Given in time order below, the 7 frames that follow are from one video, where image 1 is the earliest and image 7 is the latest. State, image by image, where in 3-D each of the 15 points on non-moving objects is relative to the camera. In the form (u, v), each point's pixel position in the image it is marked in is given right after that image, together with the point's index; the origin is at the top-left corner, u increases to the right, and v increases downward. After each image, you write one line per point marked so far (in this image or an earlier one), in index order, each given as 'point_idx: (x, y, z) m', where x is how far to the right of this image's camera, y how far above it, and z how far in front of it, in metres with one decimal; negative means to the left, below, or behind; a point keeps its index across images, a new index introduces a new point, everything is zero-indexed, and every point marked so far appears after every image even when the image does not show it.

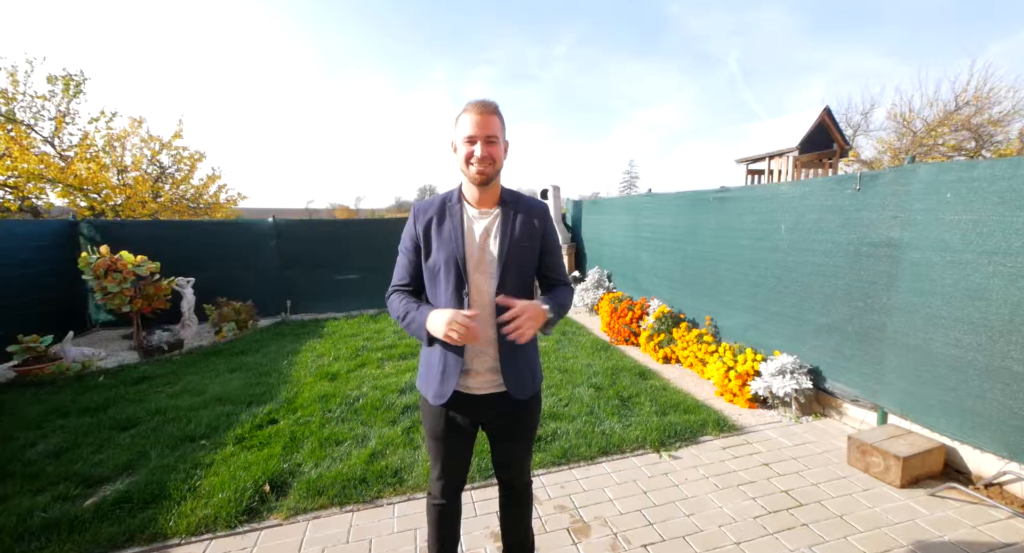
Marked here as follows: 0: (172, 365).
0: (-3.9, -1.0, +5.0) m
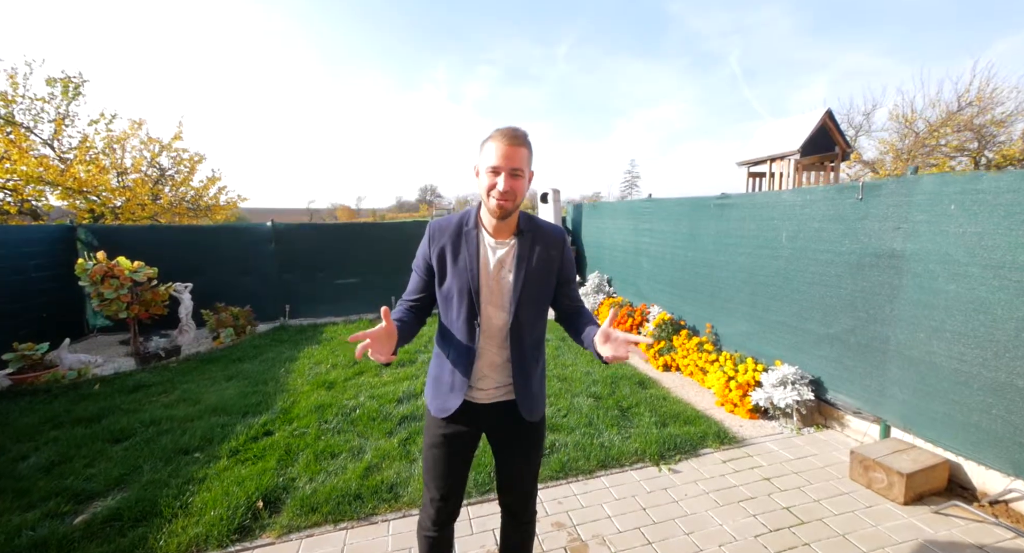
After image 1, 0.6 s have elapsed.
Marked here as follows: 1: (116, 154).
0: (-3.9, -1.1, +4.9) m
1: (-11.4, +3.5, +12.5) m
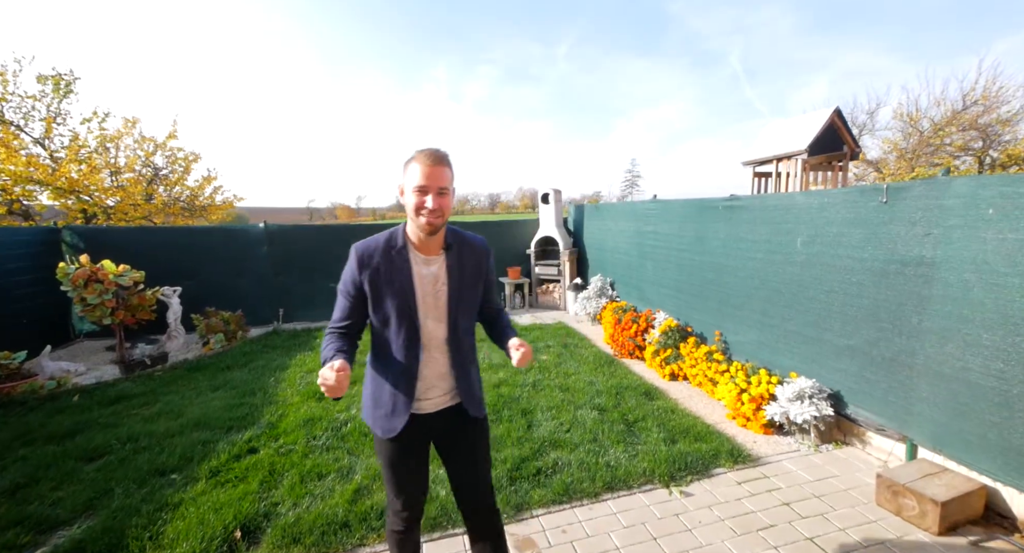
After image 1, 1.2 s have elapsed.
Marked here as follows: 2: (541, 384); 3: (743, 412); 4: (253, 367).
0: (-3.9, -1.1, +4.7) m
1: (-11.4, +3.5, +12.3) m
2: (+0.3, -1.1, +4.3) m
3: (+1.7, -1.0, +3.2) m
4: (-3.0, -1.0, +5.0) m
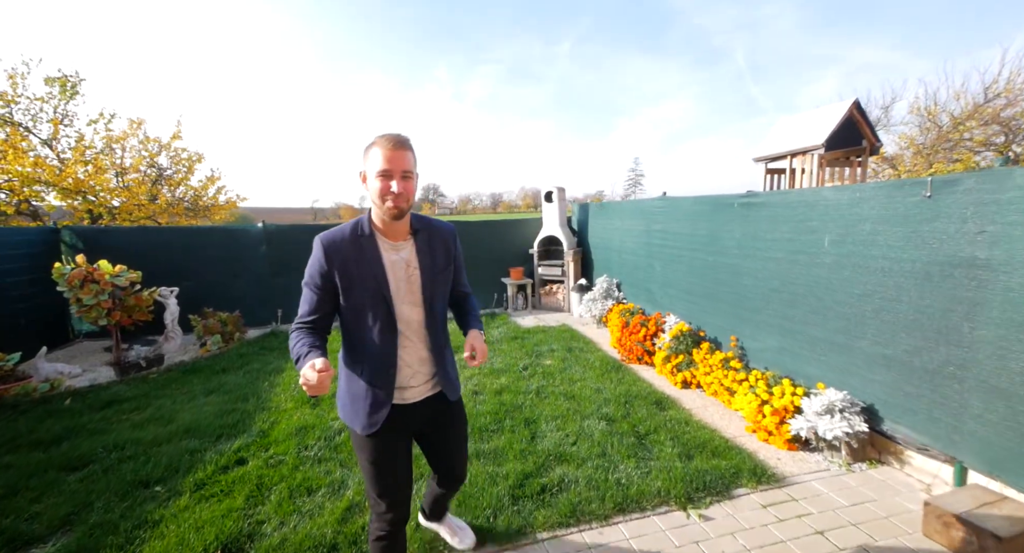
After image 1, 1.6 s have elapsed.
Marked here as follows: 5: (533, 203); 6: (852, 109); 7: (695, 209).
0: (-3.8, -1.1, +4.6) m
1: (-11.2, +3.5, +12.3) m
2: (+0.3, -1.1, +4.1) m
3: (+1.7, -1.0, +3.0) m
4: (-2.9, -1.0, +4.8) m
5: (+0.8, +2.6, +15.9) m
6: (+5.1, +2.5, +6.5) m
7: (+1.9, +0.7, +4.5) m
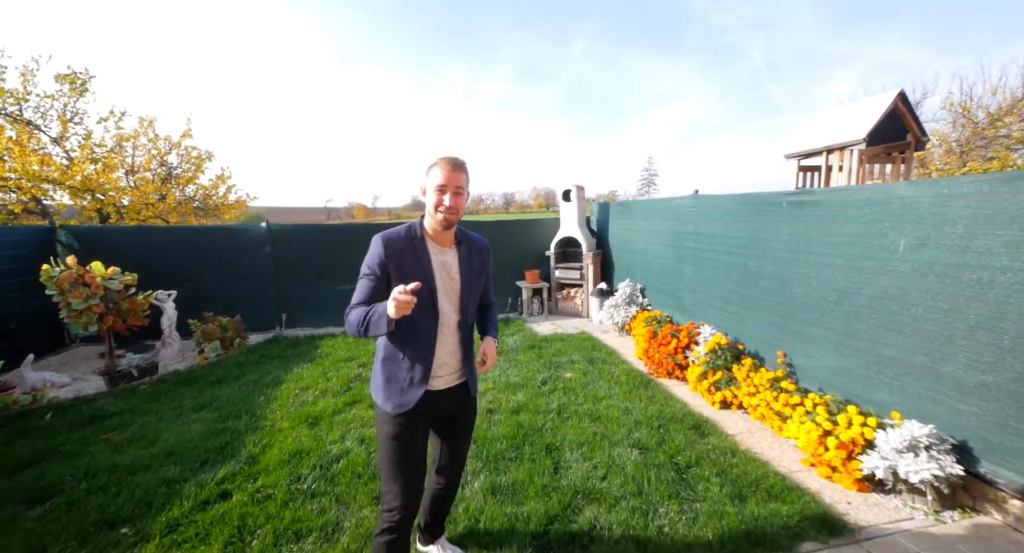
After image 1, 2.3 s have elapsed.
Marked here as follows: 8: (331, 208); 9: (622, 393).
0: (-3.7, -1.2, +4.3) m
1: (-10.9, +3.5, +12.1) m
2: (+0.5, -1.1, +3.7) m
3: (+1.9, -1.1, +2.6) m
4: (-2.8, -1.1, +4.5) m
5: (+1.2, +2.6, +15.4) m
6: (+5.3, +2.4, +6.0) m
7: (+2.1, +0.6, +4.1) m
8: (-7.3, +2.7, +17.5) m
9: (+1.0, -1.0, +3.9) m
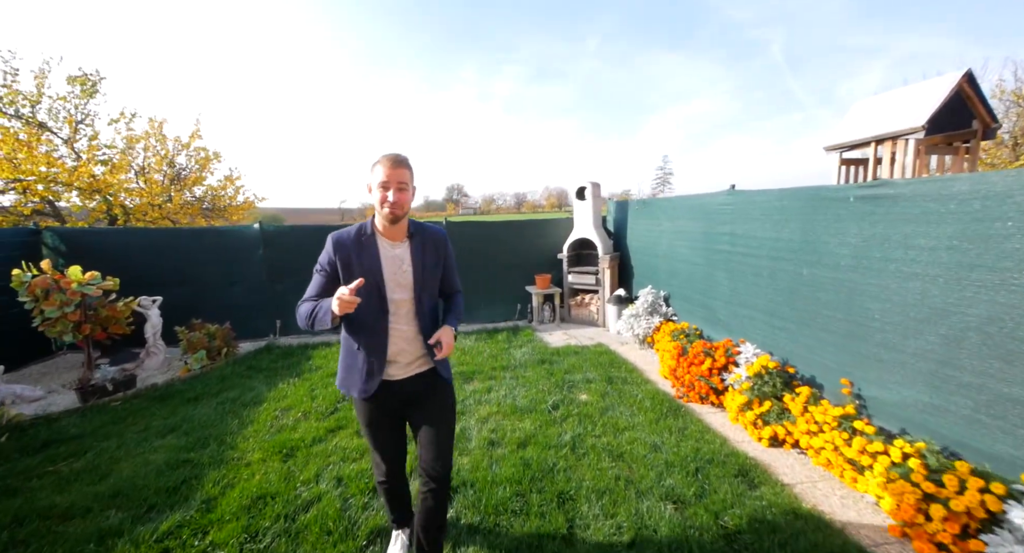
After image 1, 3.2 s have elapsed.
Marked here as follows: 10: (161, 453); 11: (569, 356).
0: (-3.6, -1.2, +3.8) m
1: (-10.5, +3.4, +11.9) m
2: (+0.5, -1.2, +3.1) m
3: (+1.9, -1.2, +1.9) m
4: (-2.7, -1.1, +4.0) m
5: (+1.6, +2.5, +14.8) m
6: (+5.4, +2.3, +5.3) m
7: (+2.1, +0.6, +3.5) m
8: (-6.7, +2.7, +17.2) m
9: (+1.1, -1.1, +3.4) m
10: (-2.5, -1.3, +3.1) m
11: (+0.7, -0.9, +5.1) m
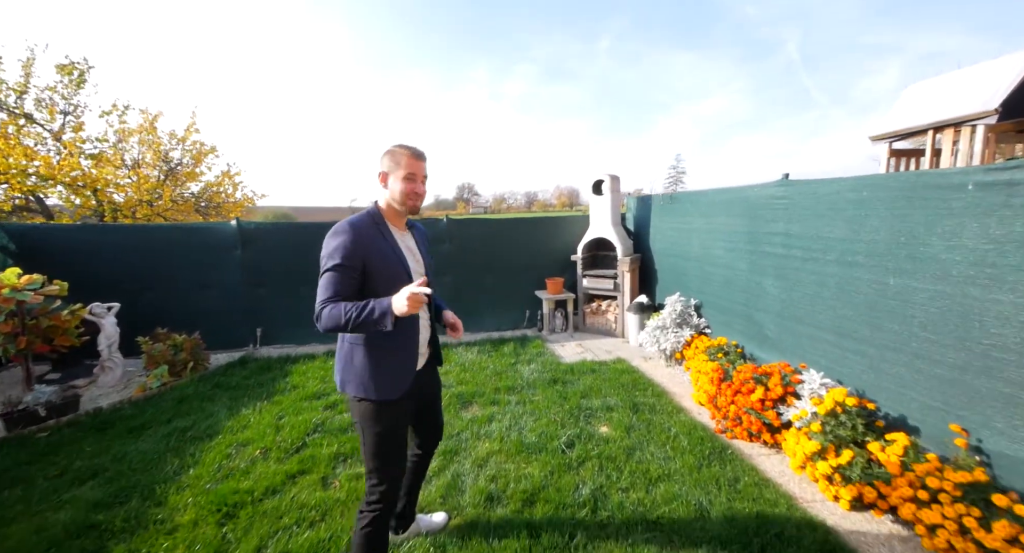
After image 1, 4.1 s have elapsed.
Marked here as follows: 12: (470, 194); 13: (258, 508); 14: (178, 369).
0: (-3.6, -1.3, +3.2) m
1: (-10.4, +3.4, +11.4) m
2: (+0.5, -1.3, +2.4) m
3: (+1.9, -1.2, +1.2) m
4: (-2.6, -1.2, +3.4) m
5: (+1.9, +2.4, +14.1) m
6: (+5.5, +2.2, +4.5) m
7: (+2.2, +0.5, +2.7) m
8: (-6.5, +2.7, +16.6) m
9: (+1.1, -1.2, +2.6) m
10: (-2.5, -1.3, +2.5) m
11: (+0.7, -1.0, +4.4) m
12: (-1.6, +2.9, +15.1) m
13: (-1.4, -1.3, +2.5) m
14: (-3.6, -1.0, +4.7) m
